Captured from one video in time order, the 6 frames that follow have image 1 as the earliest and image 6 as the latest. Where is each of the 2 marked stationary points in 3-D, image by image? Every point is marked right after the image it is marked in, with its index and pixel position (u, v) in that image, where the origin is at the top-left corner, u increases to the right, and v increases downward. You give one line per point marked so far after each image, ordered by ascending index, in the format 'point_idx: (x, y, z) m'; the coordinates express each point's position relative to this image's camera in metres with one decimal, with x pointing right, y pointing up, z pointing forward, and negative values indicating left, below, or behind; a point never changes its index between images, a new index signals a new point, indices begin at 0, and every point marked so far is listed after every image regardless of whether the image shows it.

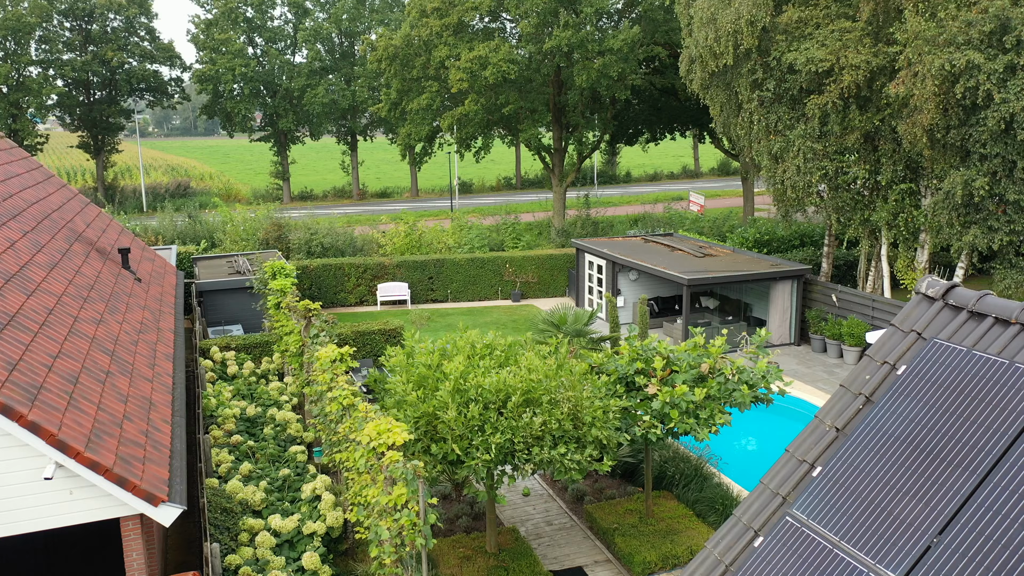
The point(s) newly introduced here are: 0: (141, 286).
0: (-7.3, 0.0, +16.4) m
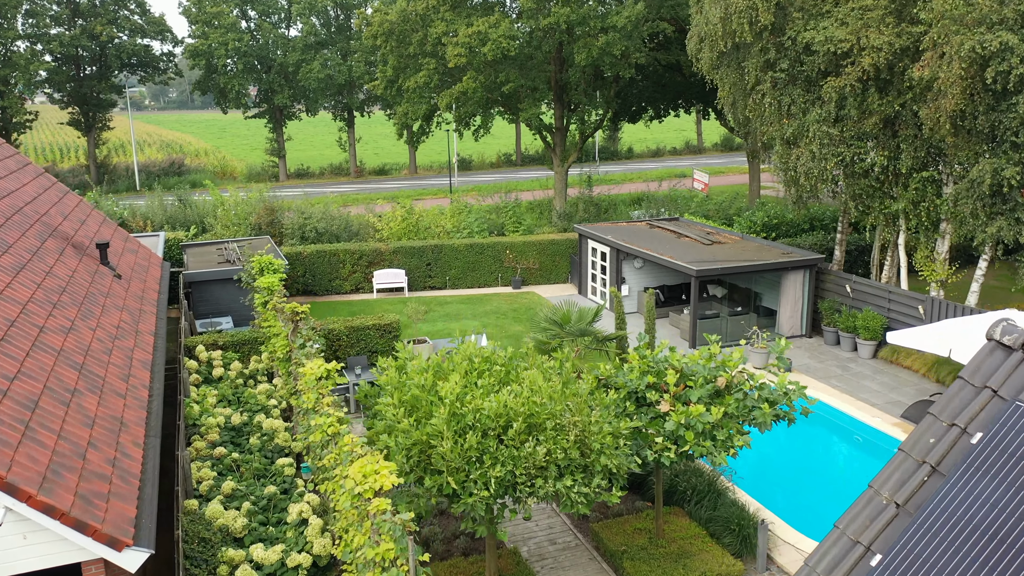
0: (-7.3, +0.1, +15.5) m
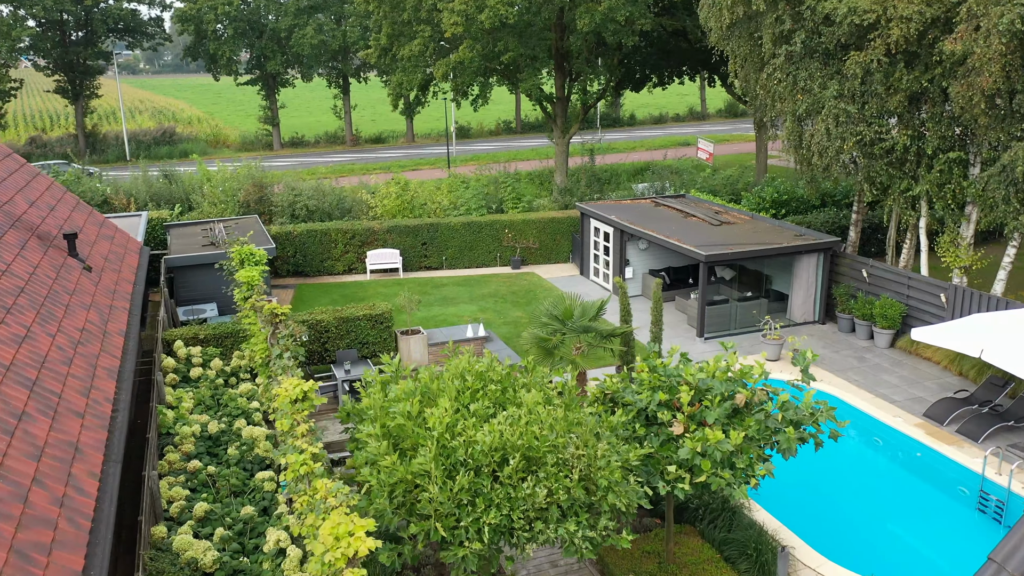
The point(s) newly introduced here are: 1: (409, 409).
0: (-7.3, +0.2, +14.5) m
1: (-1.0, -1.2, +8.3) m
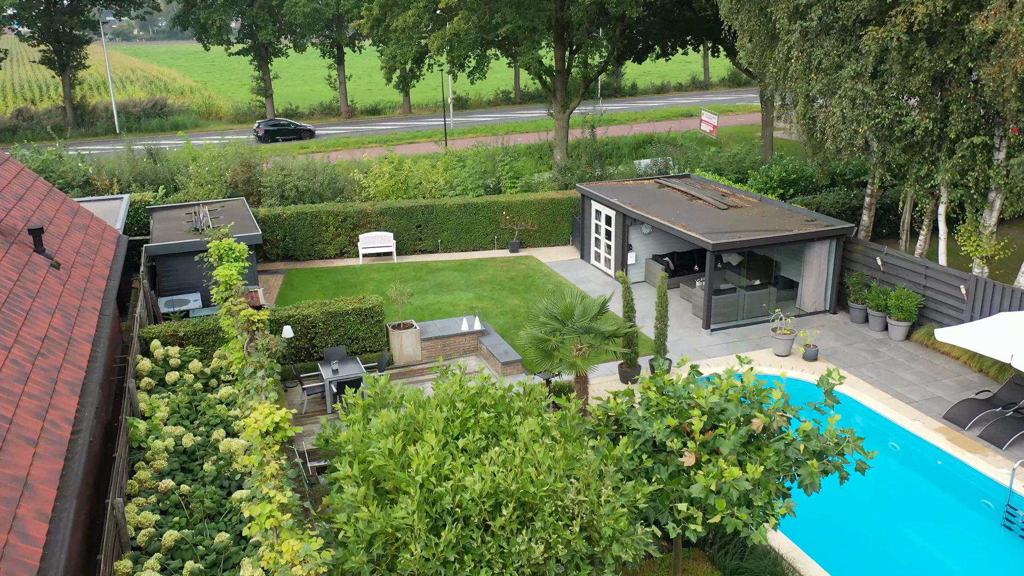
0: (-7.4, +0.2, +13.5) m
1: (-1.1, -1.4, +7.5) m
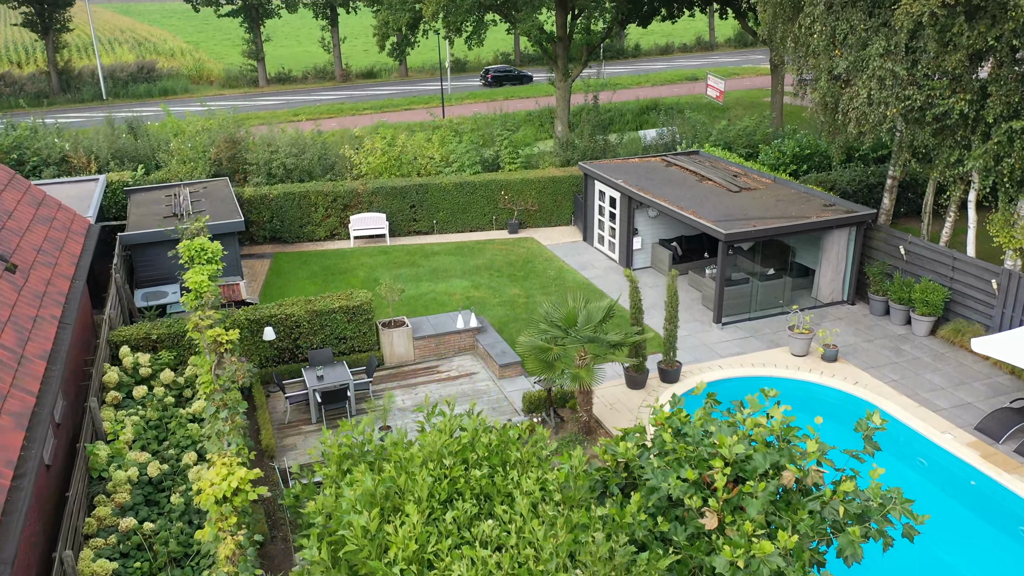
0: (-7.4, +0.1, +12.4) m
1: (-1.1, -1.8, +6.4) m
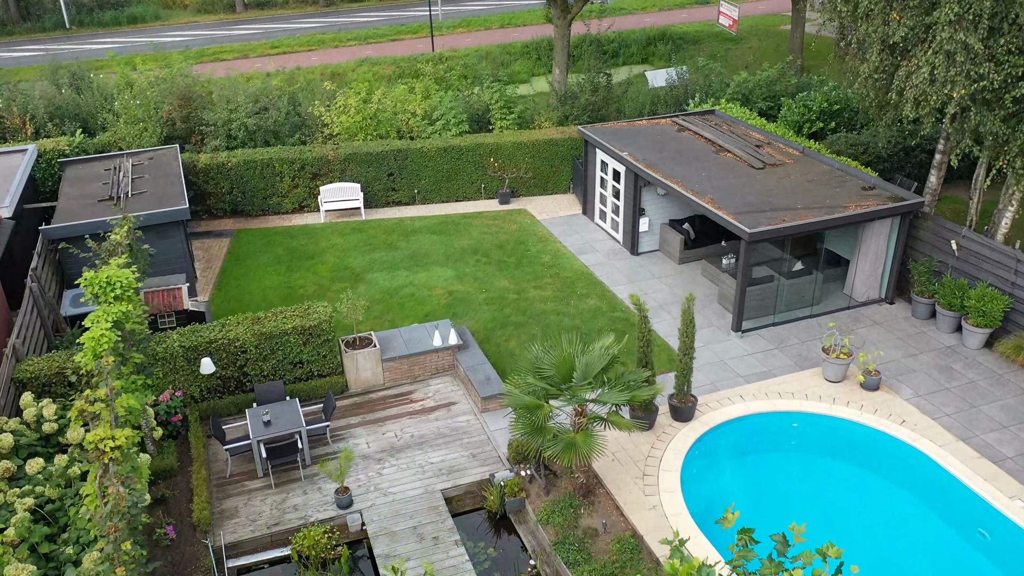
0: (-7.6, -0.5, +9.9) m
1: (-1.4, -3.0, +4.1) m
